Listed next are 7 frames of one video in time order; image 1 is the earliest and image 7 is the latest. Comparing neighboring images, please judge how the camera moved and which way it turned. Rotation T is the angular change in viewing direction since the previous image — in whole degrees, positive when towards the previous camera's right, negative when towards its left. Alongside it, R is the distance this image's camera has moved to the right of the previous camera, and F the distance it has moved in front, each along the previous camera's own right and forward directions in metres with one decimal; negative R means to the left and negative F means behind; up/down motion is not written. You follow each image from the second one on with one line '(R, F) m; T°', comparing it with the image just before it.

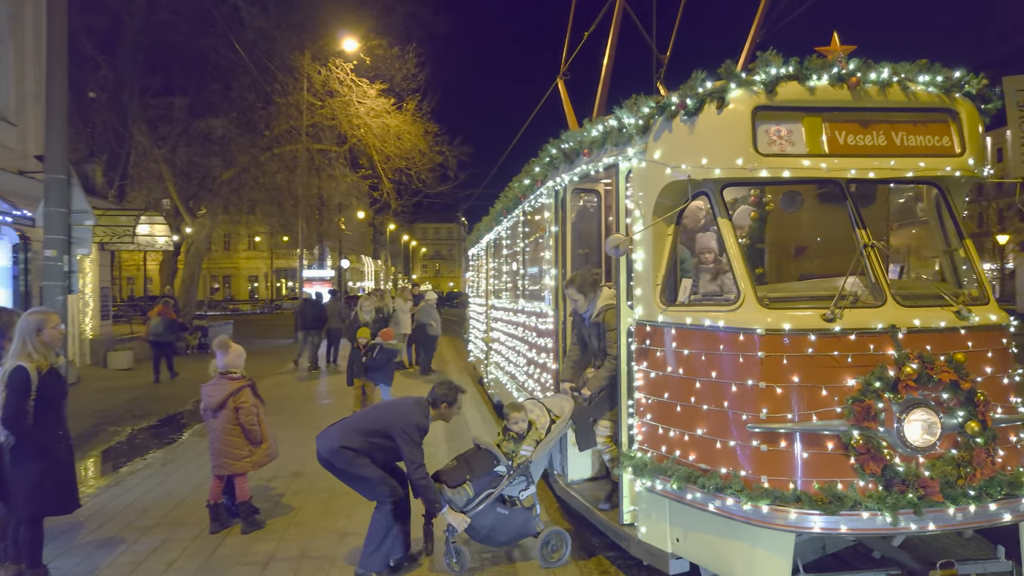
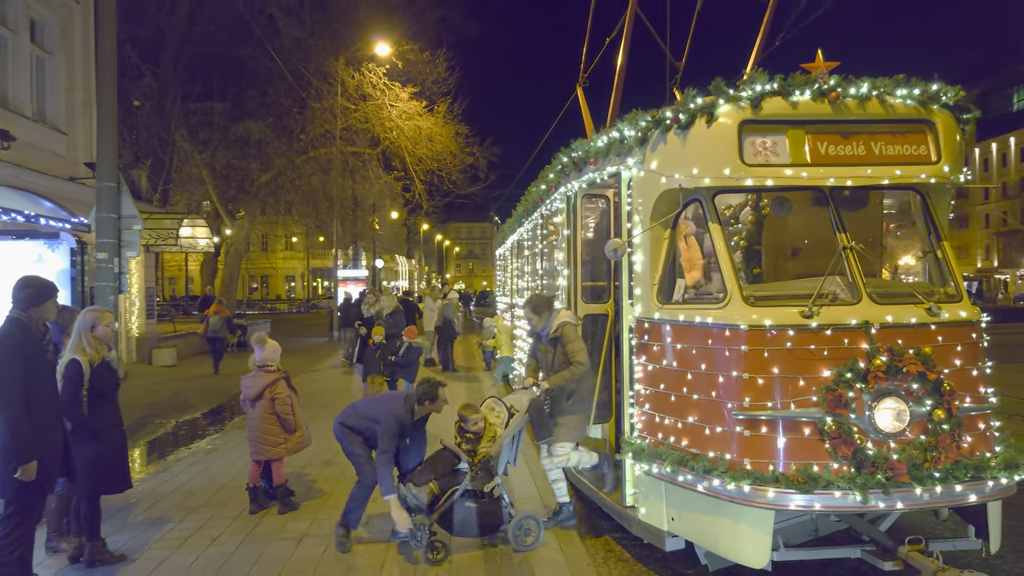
(+0.2, -0.4) m; -3°
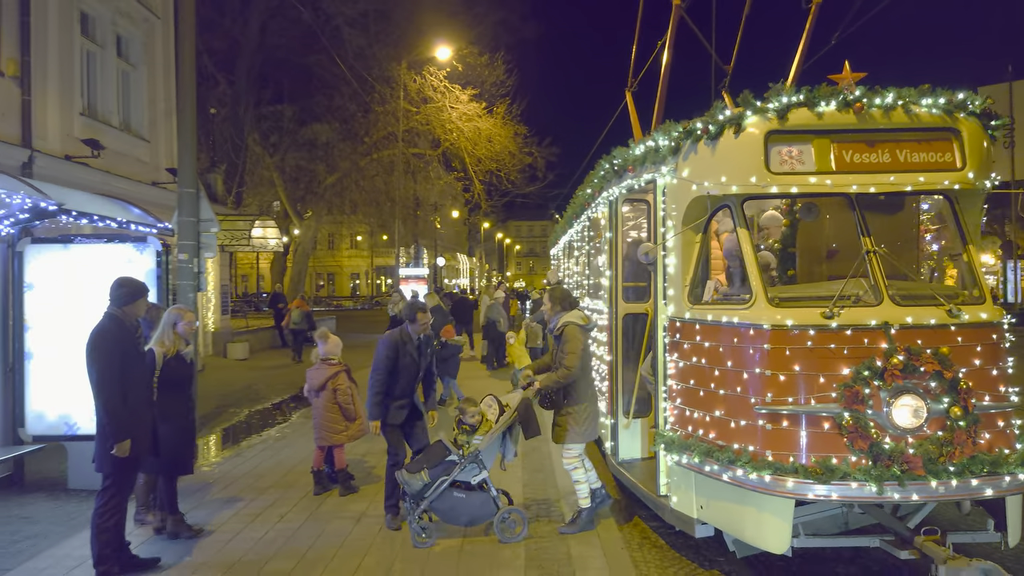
(+0.1, -0.3) m; -5°
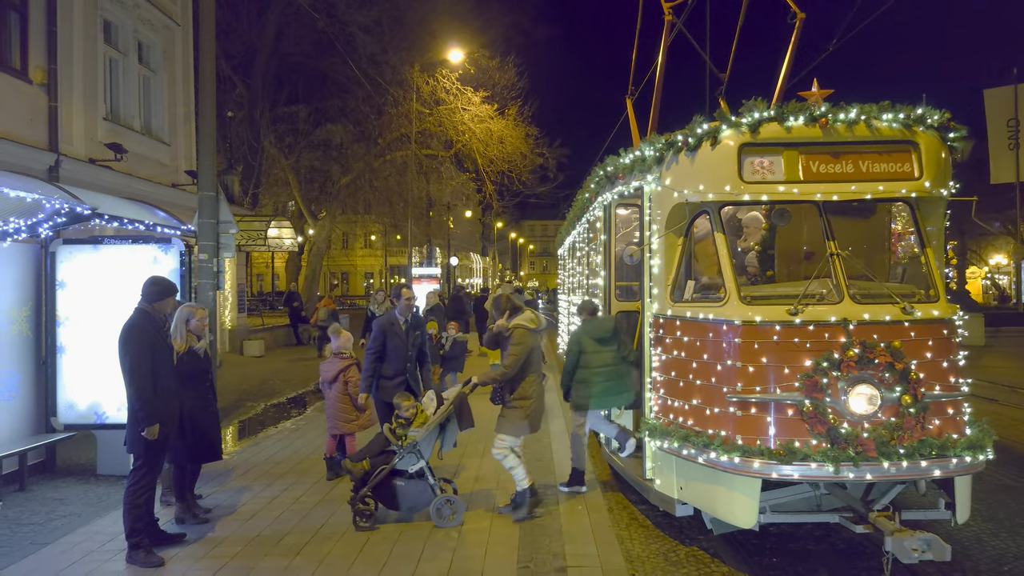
(+0.1, -0.4) m; -1°
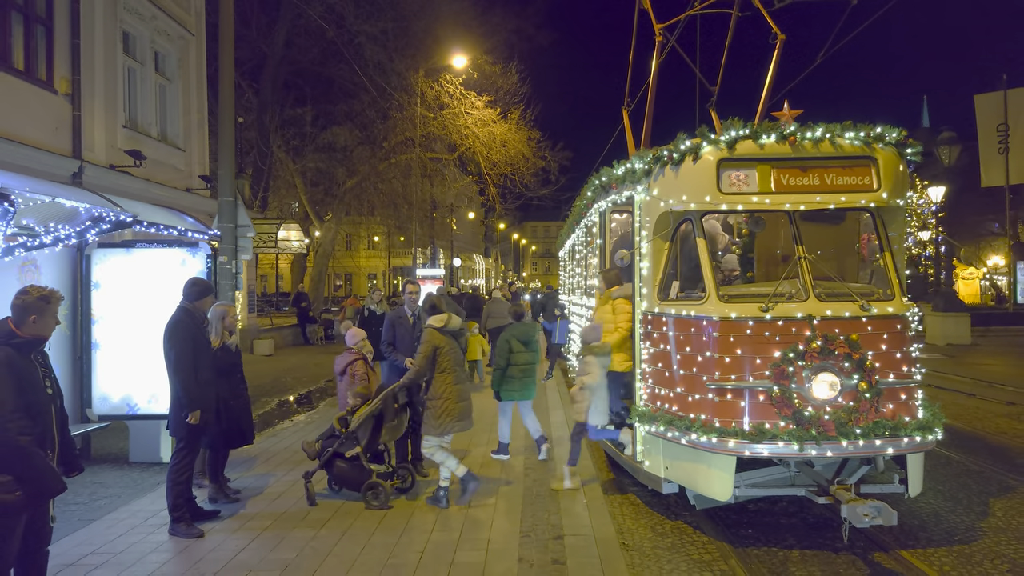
(0.0, -0.6) m; 0°
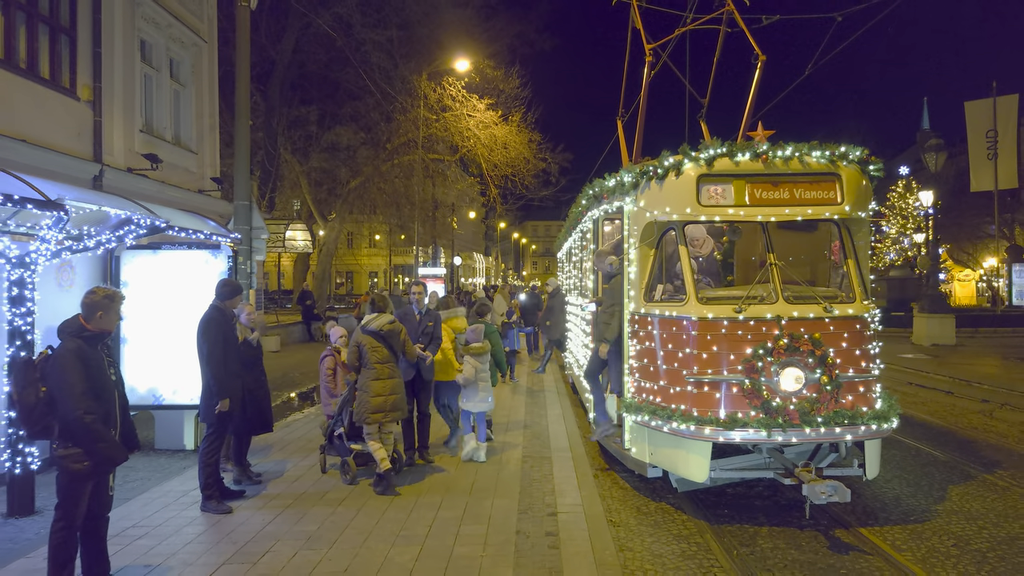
(0.0, -0.6) m; 0°
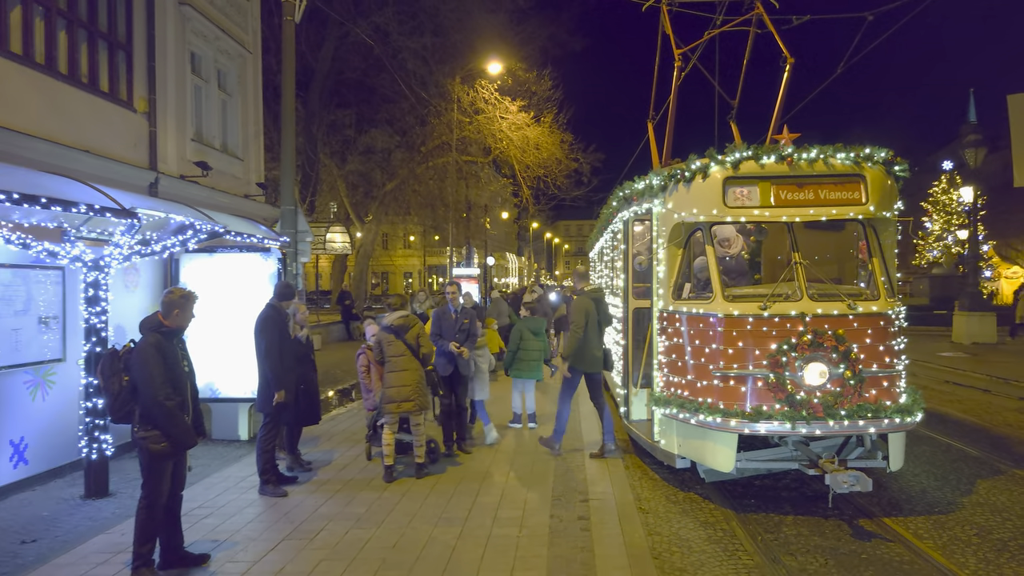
(0.0, -0.4) m; -3°
